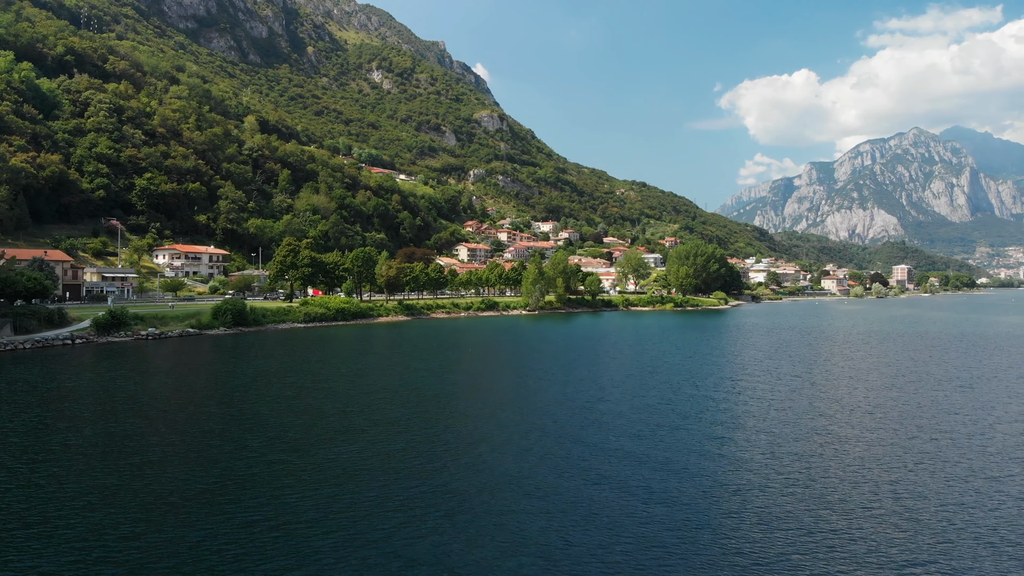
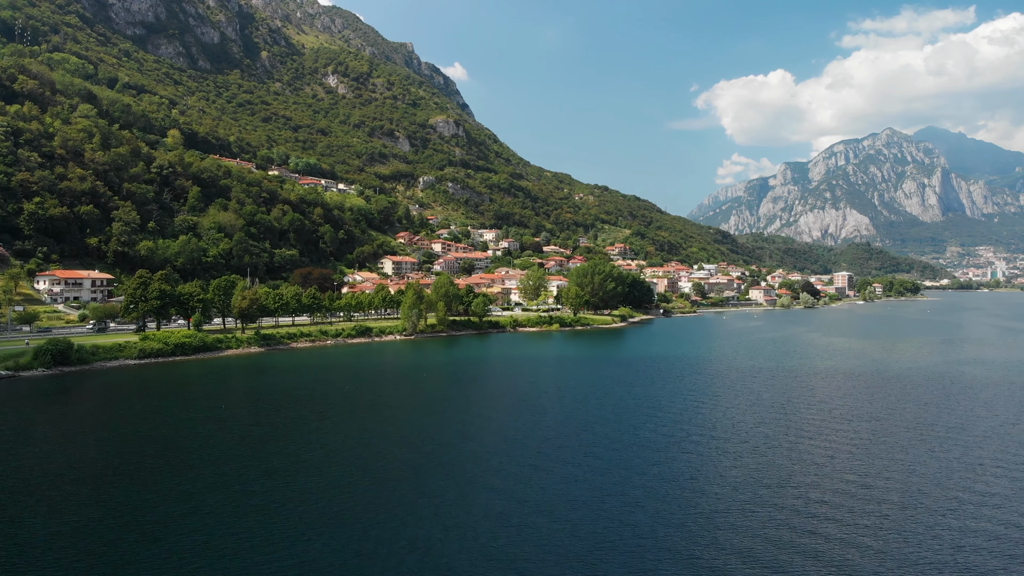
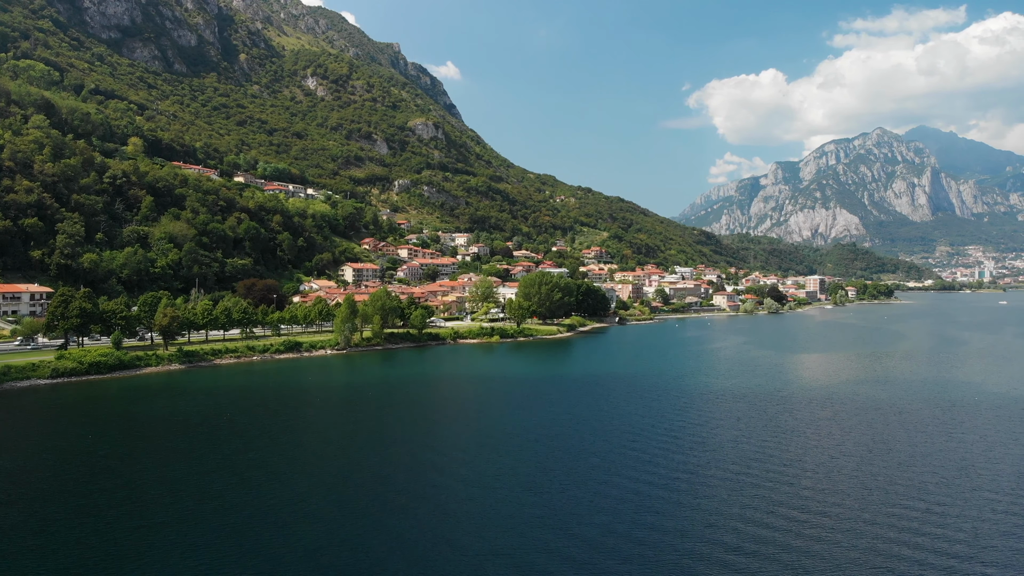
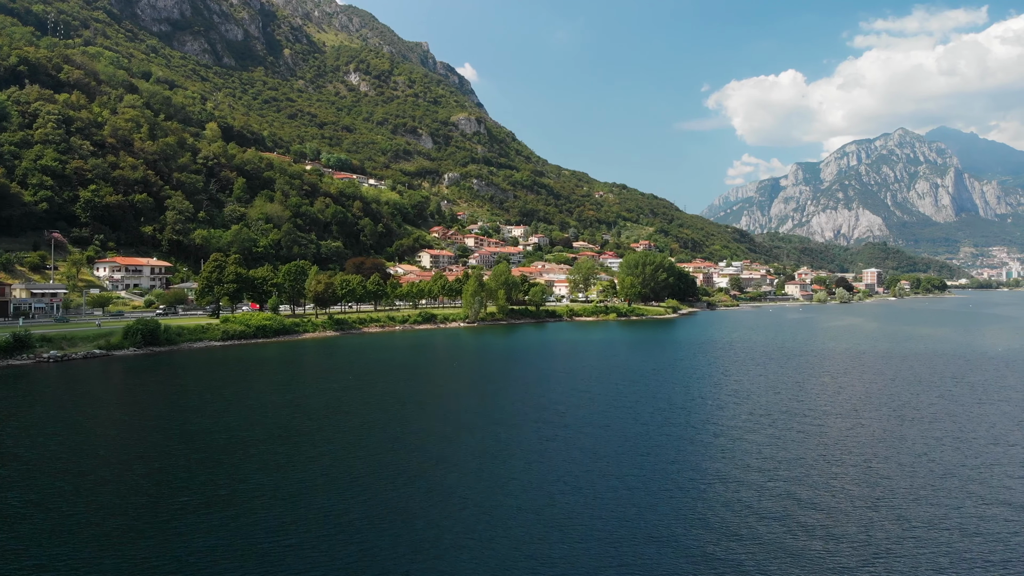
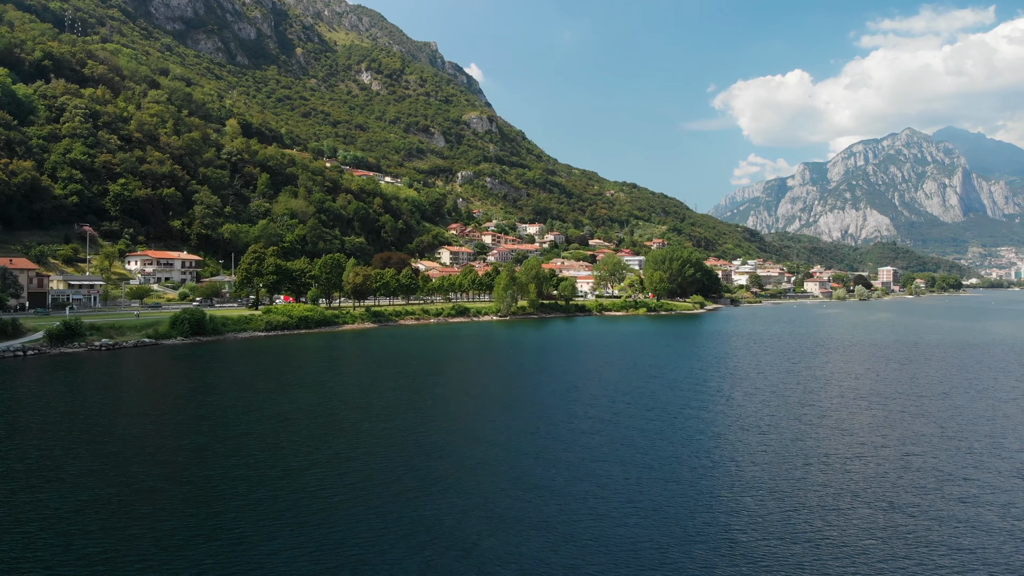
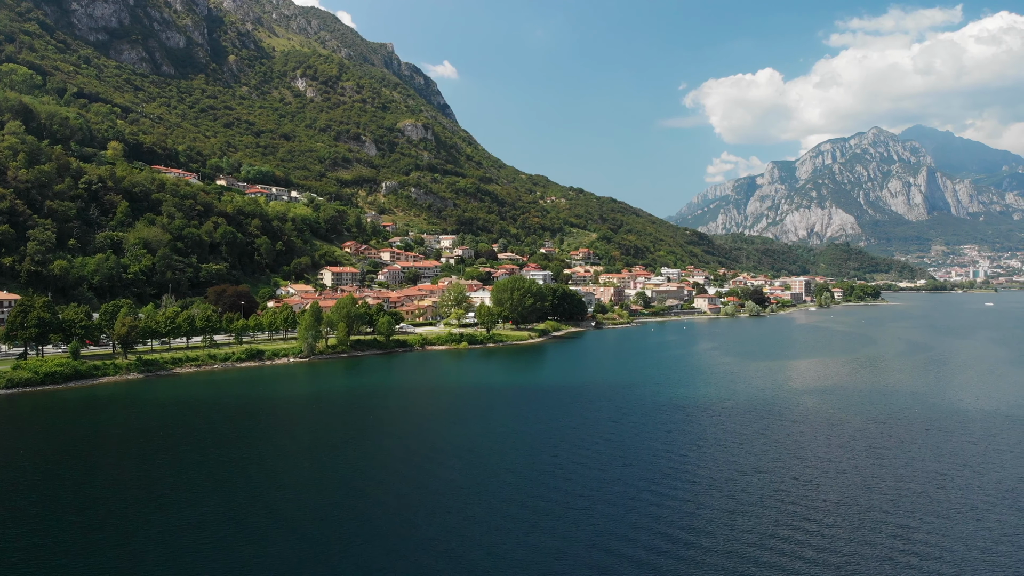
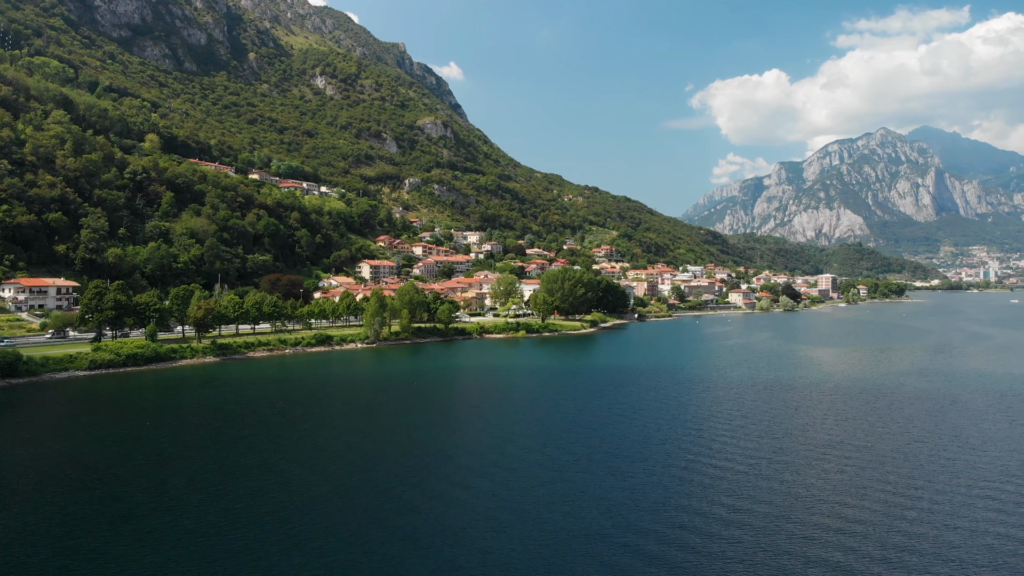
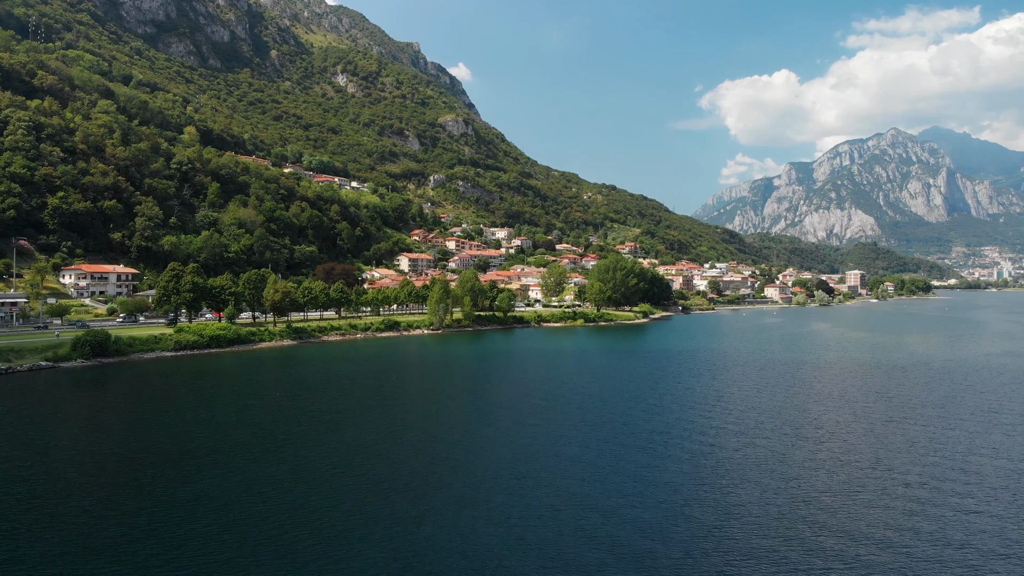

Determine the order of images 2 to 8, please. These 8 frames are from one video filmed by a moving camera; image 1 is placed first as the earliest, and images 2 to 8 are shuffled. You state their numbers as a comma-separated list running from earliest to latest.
5, 4, 8, 2, 7, 3, 6
